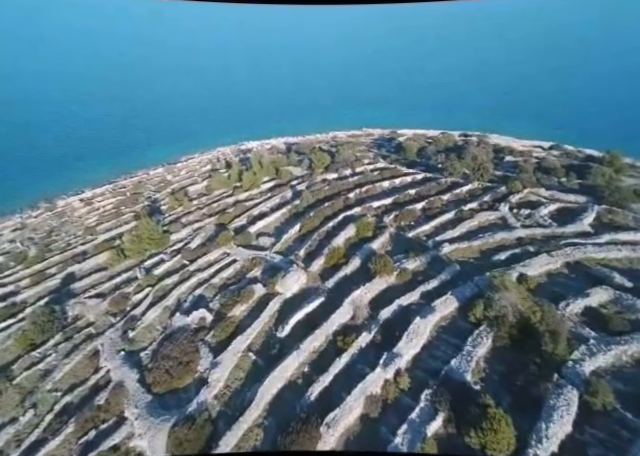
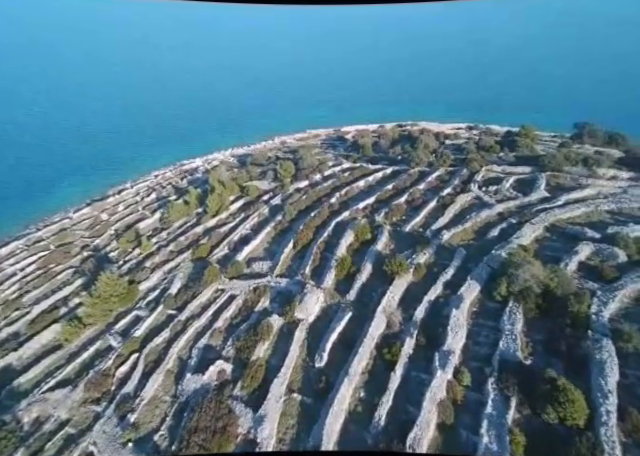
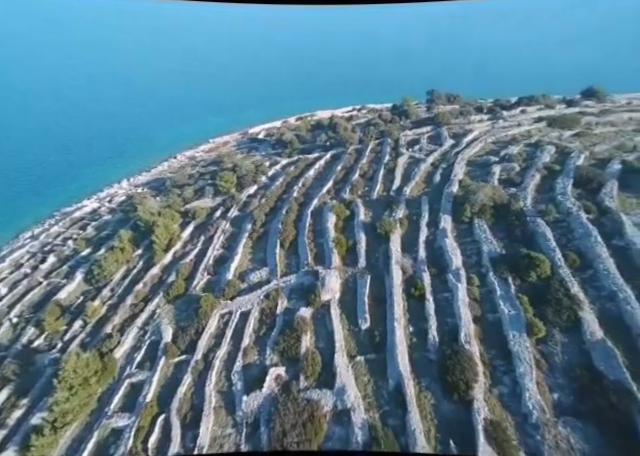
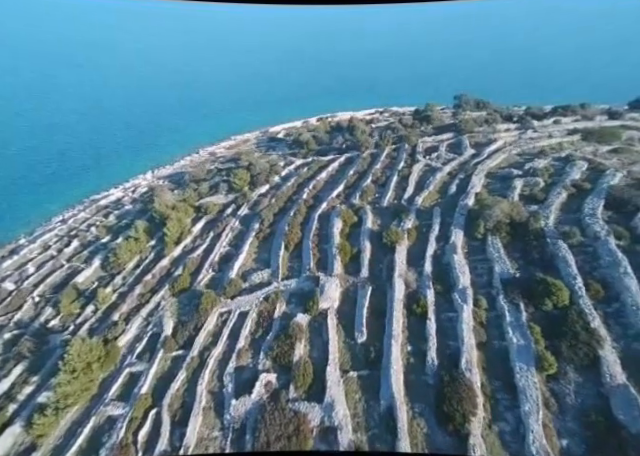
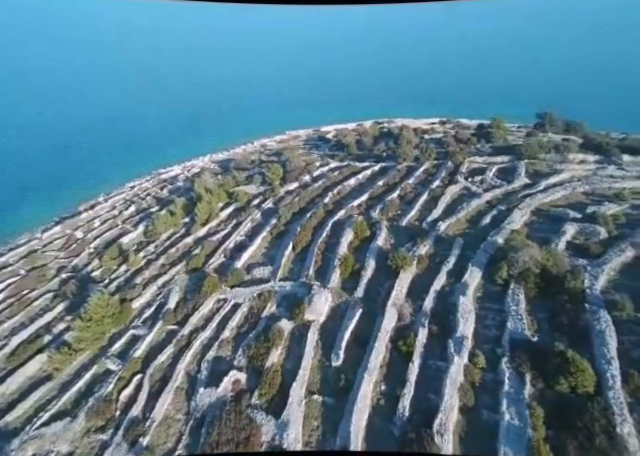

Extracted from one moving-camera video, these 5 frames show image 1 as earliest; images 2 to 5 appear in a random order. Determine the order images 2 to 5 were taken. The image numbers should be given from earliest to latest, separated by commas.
2, 5, 4, 3
